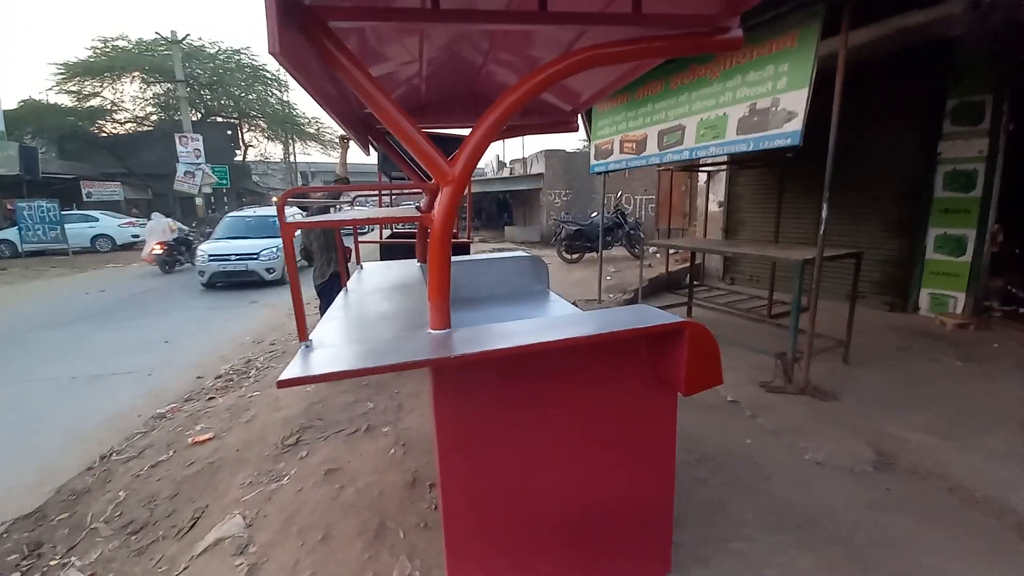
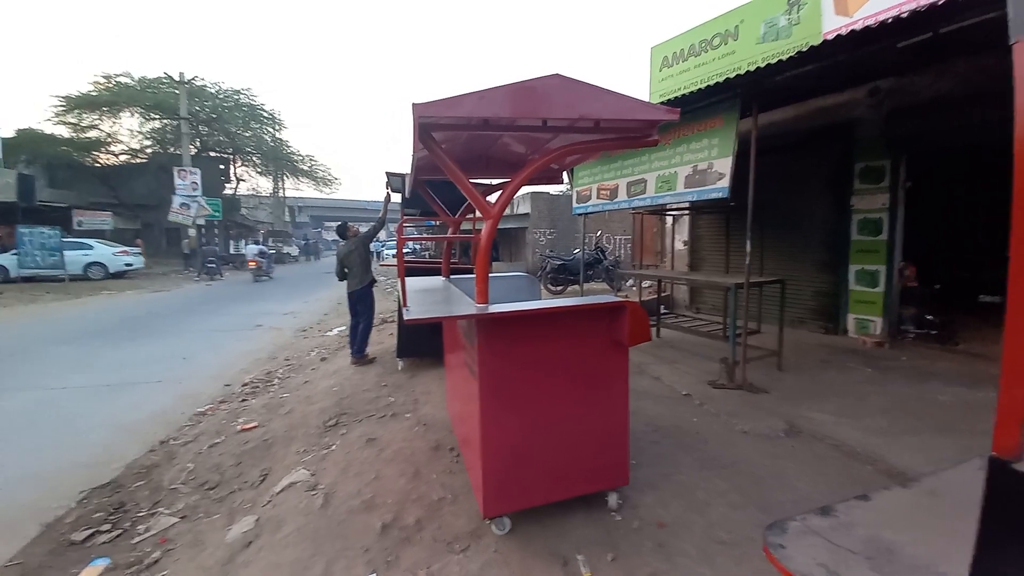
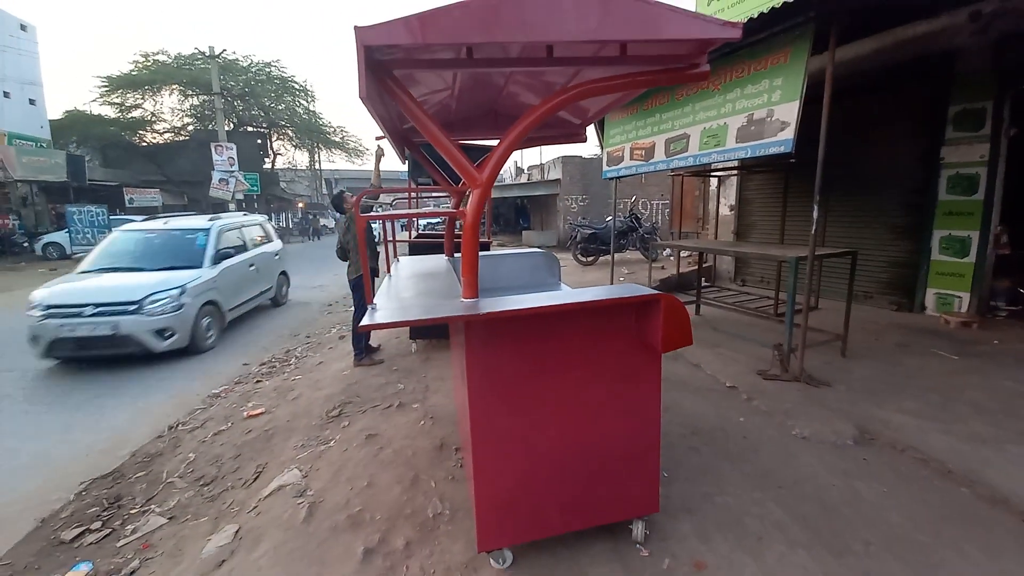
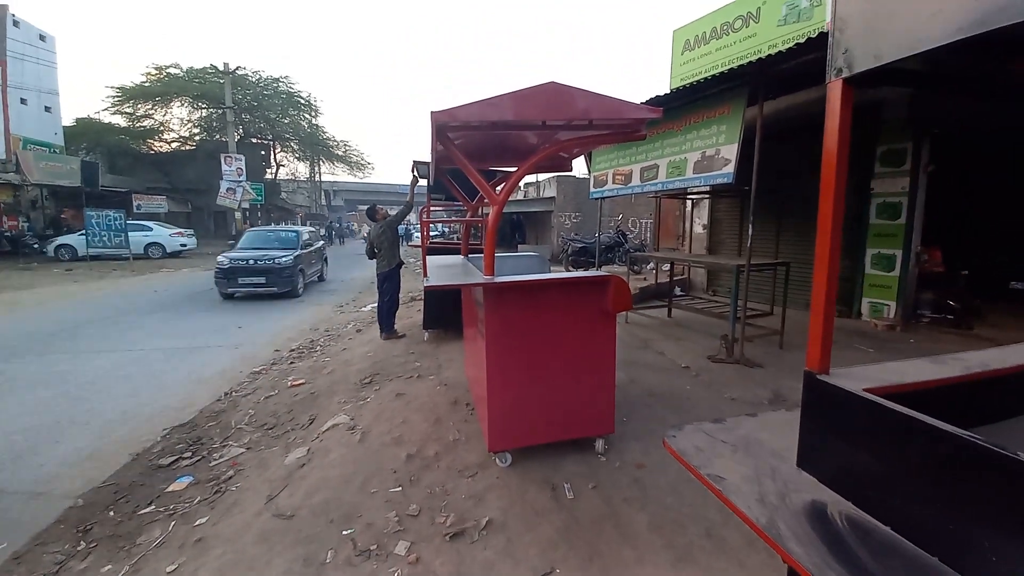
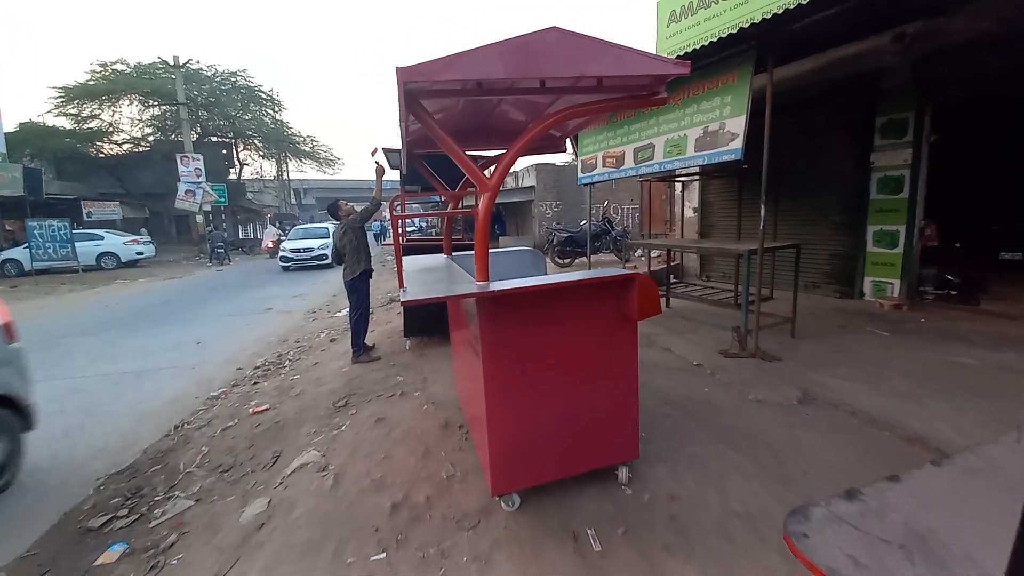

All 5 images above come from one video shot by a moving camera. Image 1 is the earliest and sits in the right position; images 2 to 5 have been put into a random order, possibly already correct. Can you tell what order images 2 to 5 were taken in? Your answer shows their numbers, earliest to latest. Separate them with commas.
3, 5, 4, 2
